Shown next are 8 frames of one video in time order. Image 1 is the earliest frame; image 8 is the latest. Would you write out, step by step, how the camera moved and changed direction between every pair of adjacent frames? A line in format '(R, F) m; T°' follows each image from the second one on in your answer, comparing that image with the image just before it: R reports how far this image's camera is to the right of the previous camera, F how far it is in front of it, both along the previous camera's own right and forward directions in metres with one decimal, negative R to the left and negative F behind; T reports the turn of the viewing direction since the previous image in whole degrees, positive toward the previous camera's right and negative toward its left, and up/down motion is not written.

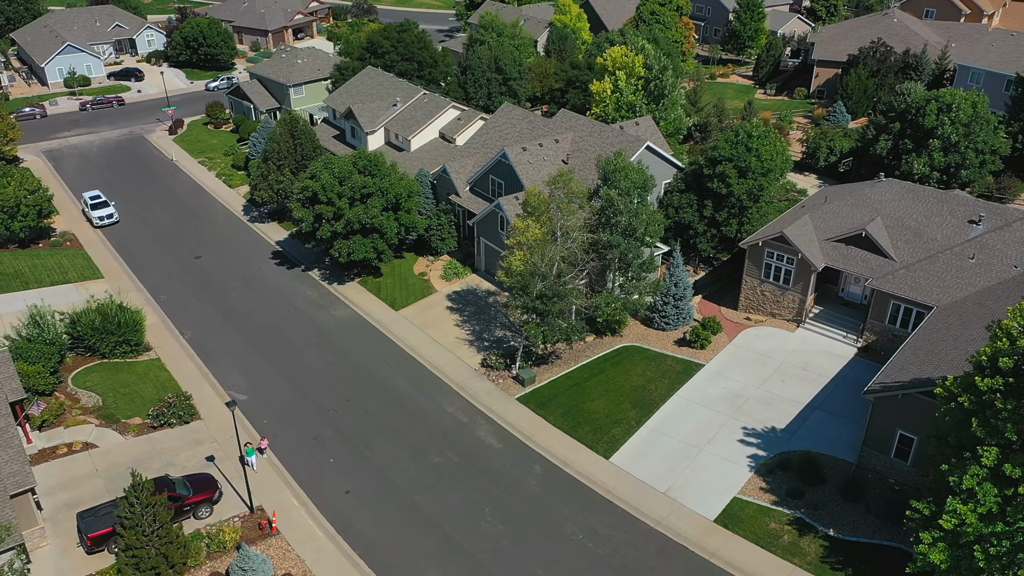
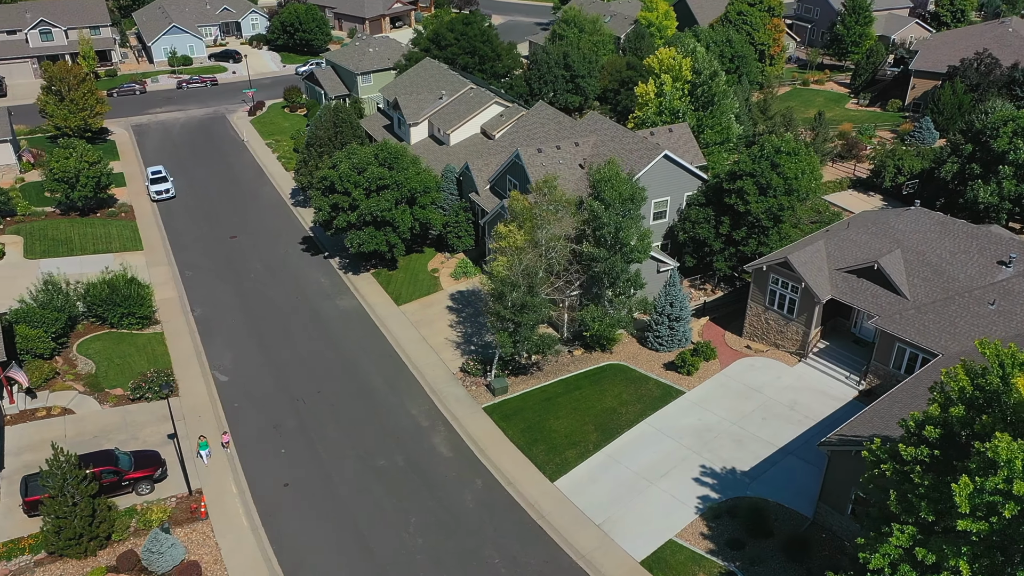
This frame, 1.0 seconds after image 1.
(+5.7, +1.4) m; -8°
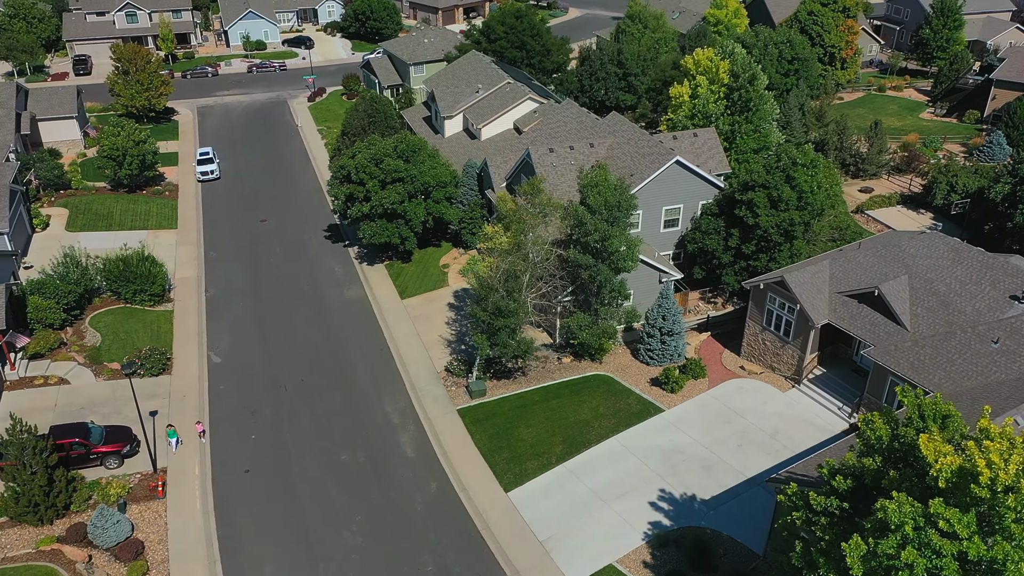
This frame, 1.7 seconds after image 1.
(+4.2, +0.9) m; -6°
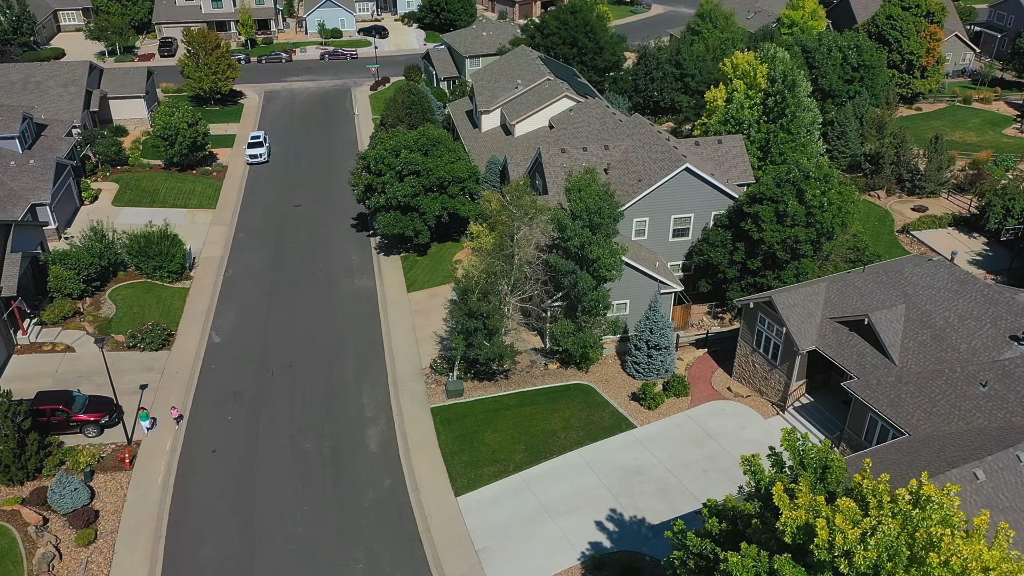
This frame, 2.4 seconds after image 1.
(+4.3, +0.8) m; -7°
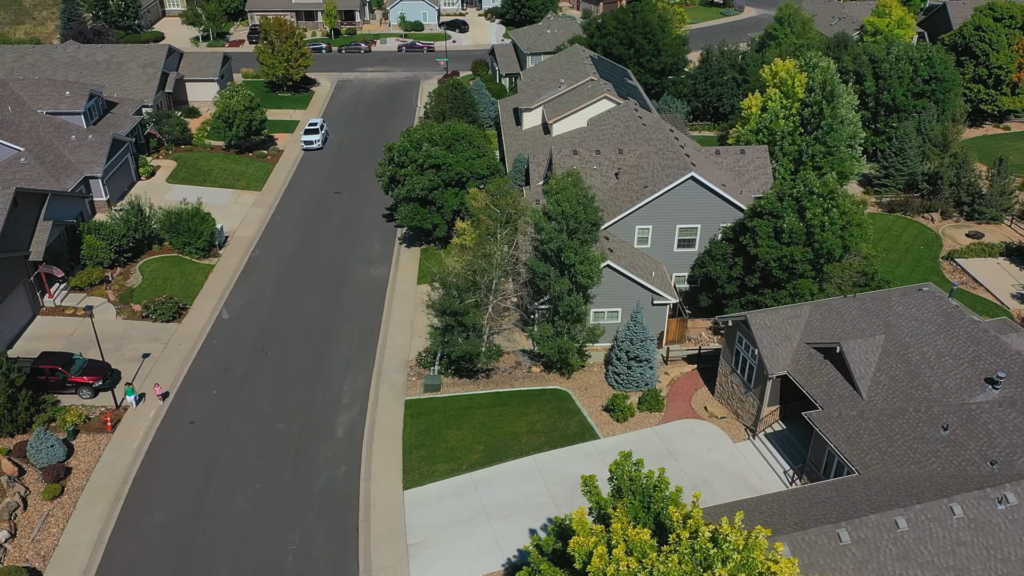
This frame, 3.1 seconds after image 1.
(+4.6, +0.5) m; -7°
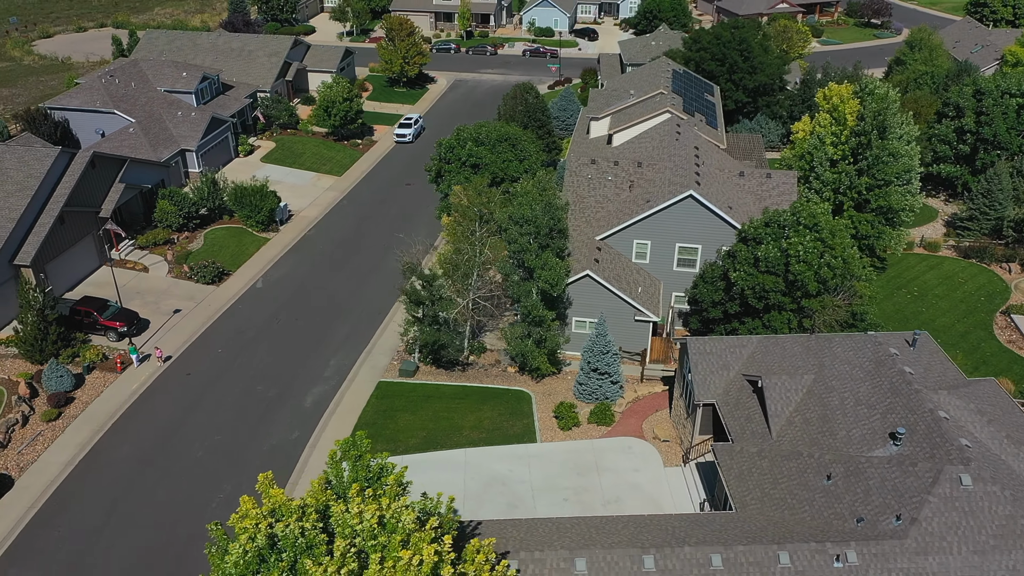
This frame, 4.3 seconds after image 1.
(+7.4, +0.1) m; -12°
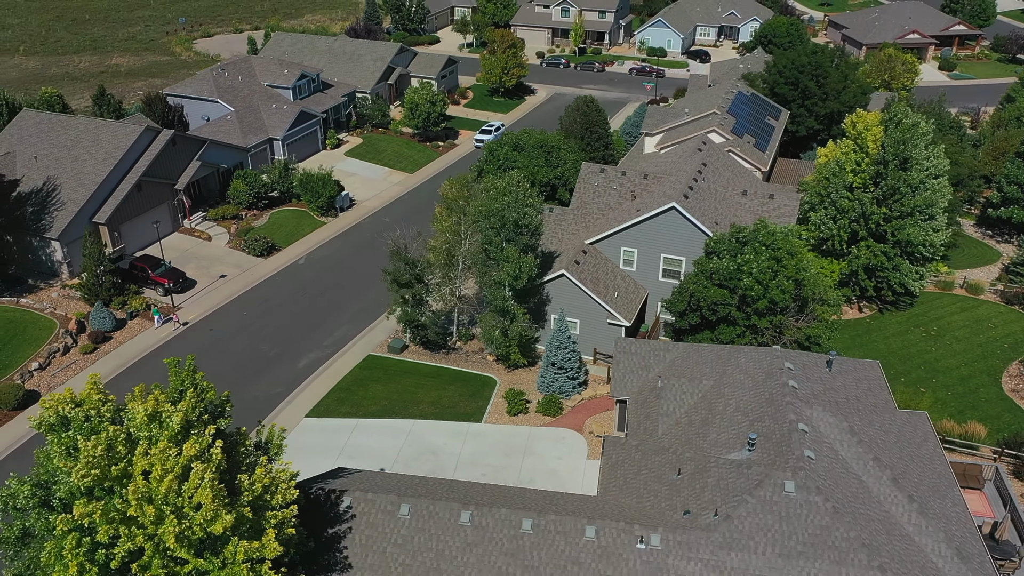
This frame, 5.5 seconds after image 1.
(+7.0, -1.3) m; -10°
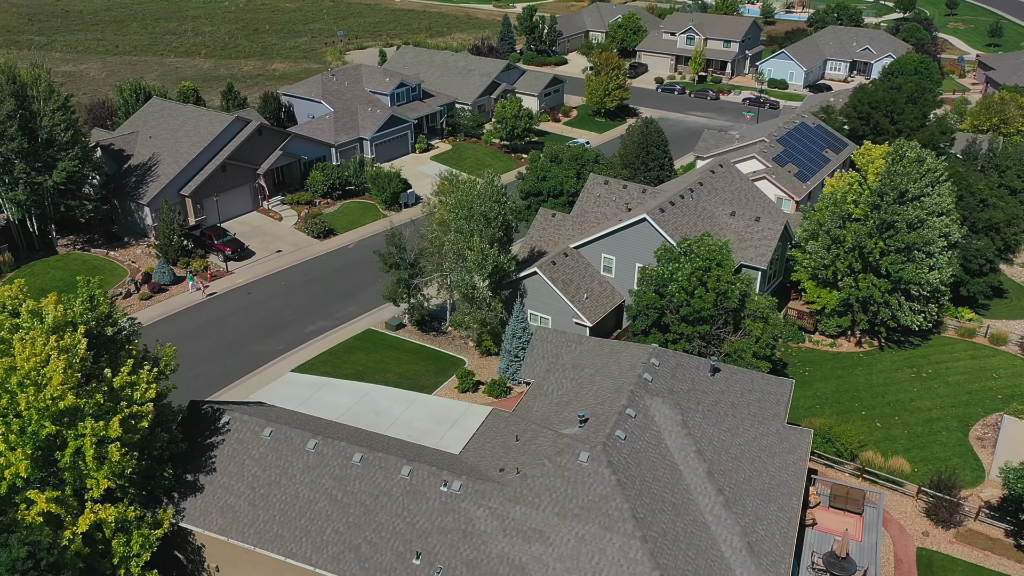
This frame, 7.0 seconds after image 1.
(+8.4, -1.9) m; -12°
